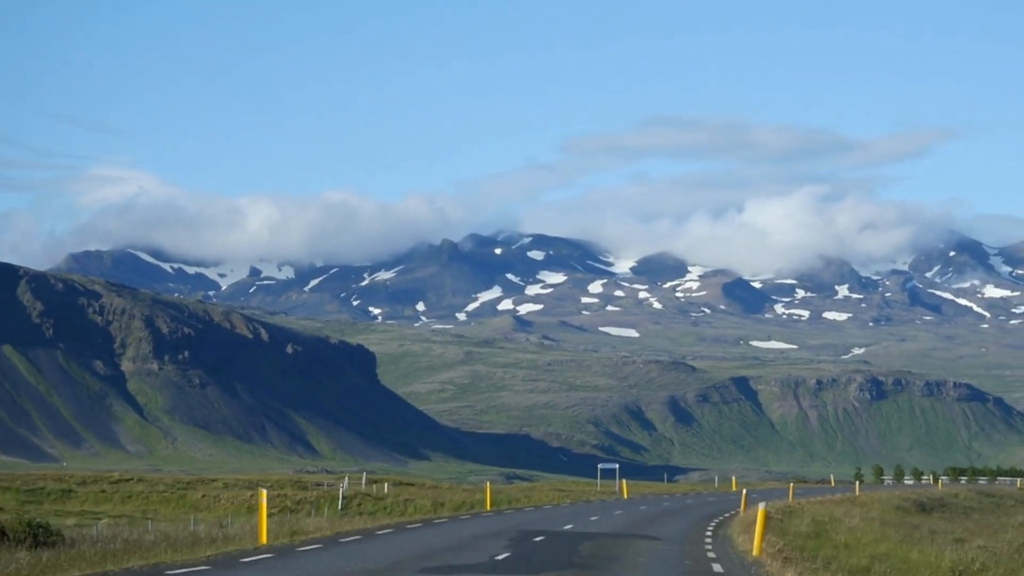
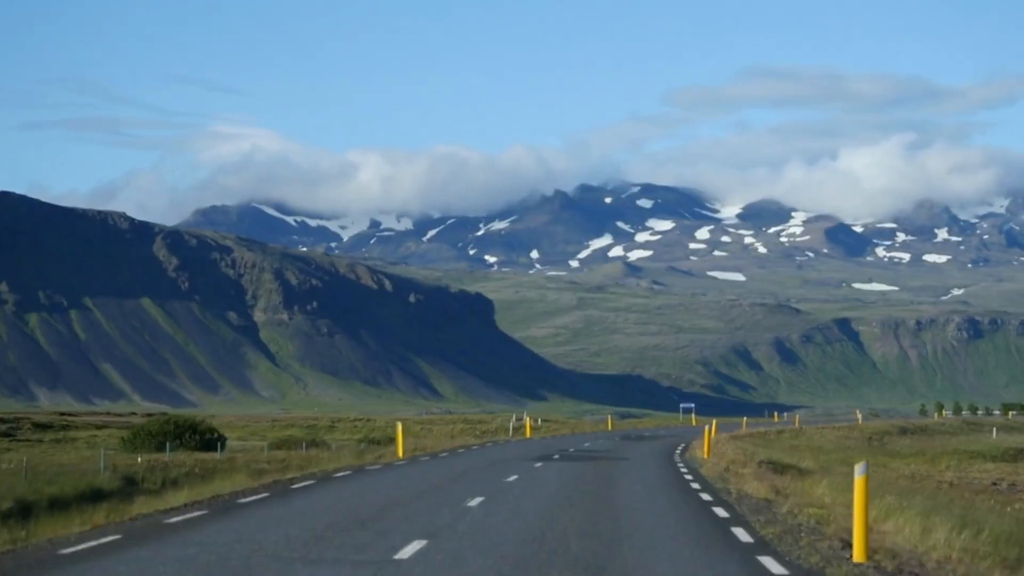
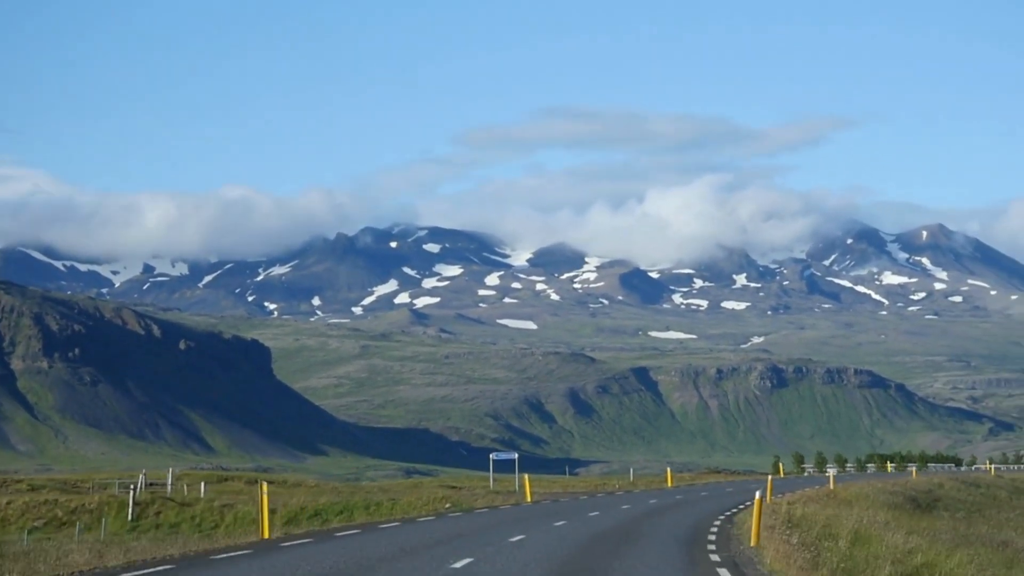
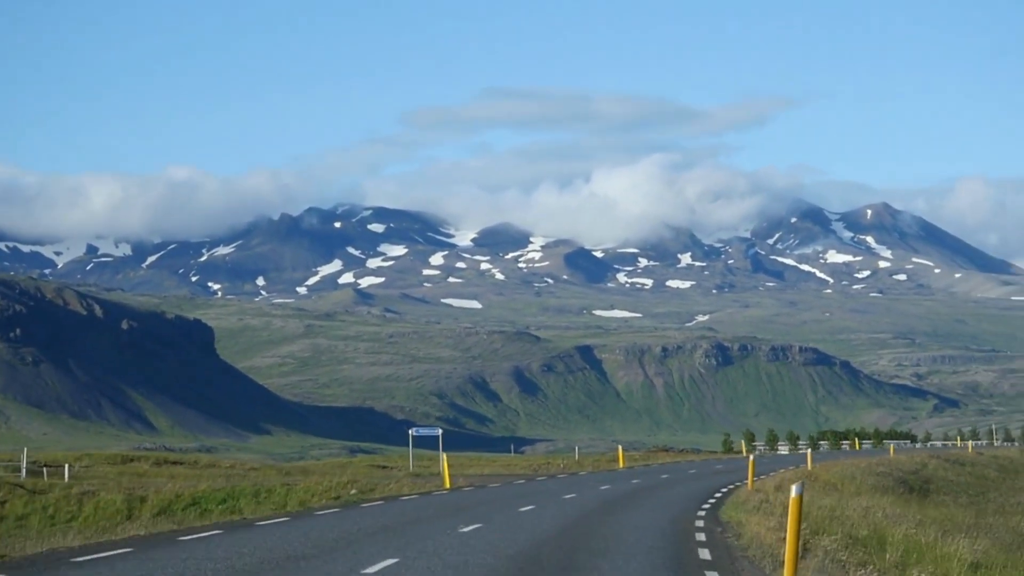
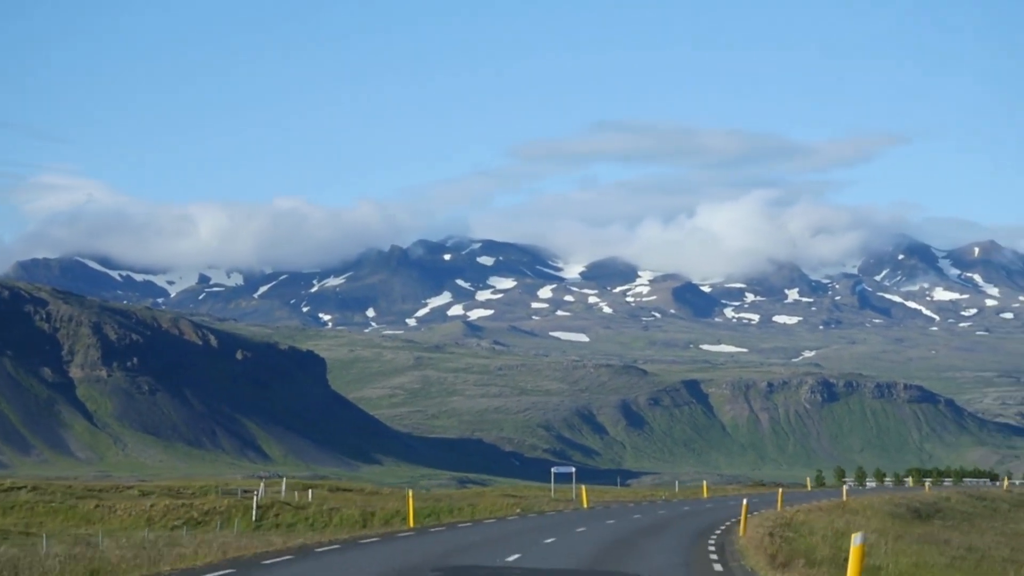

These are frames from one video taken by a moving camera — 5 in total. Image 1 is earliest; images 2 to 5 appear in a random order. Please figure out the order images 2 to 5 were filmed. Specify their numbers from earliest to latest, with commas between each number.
5, 3, 4, 2
